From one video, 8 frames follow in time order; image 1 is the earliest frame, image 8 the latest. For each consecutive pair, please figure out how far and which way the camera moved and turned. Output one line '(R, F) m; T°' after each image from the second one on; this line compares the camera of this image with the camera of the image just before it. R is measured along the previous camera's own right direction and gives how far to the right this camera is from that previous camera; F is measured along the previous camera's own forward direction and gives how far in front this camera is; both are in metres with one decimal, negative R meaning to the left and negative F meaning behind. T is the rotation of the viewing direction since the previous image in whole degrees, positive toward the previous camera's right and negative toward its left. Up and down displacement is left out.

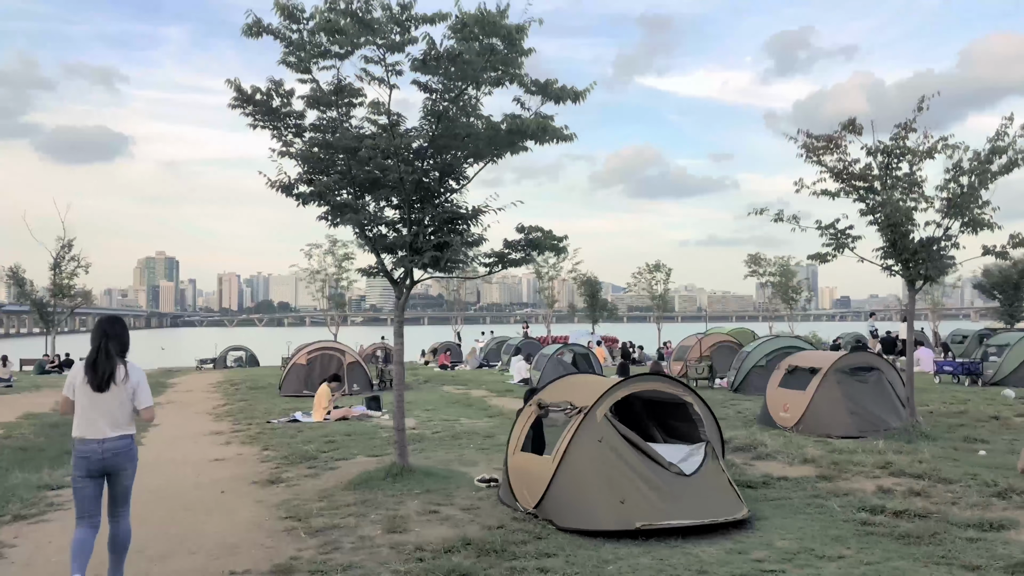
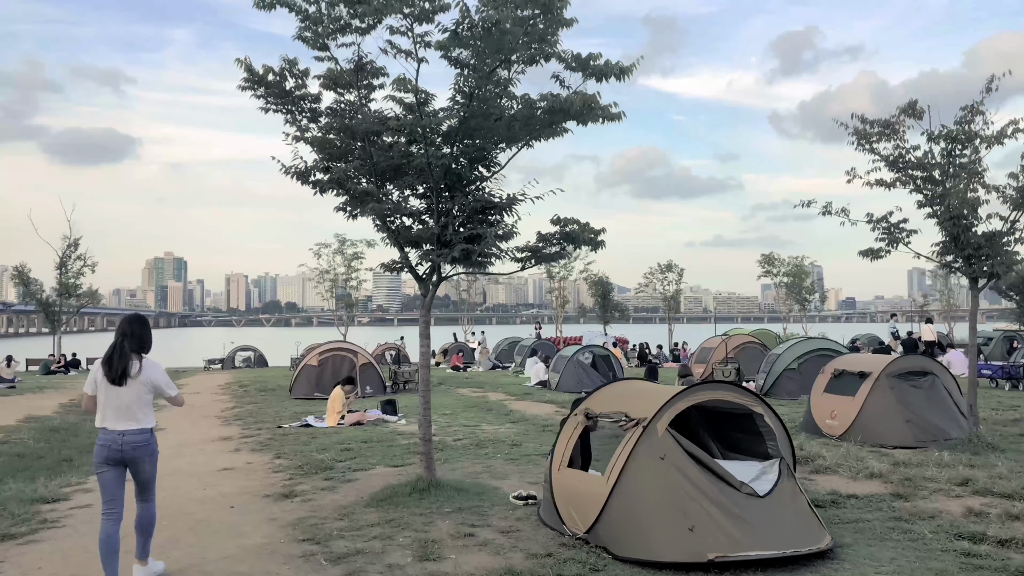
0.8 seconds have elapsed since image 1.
(-0.3, +0.8) m; 0°
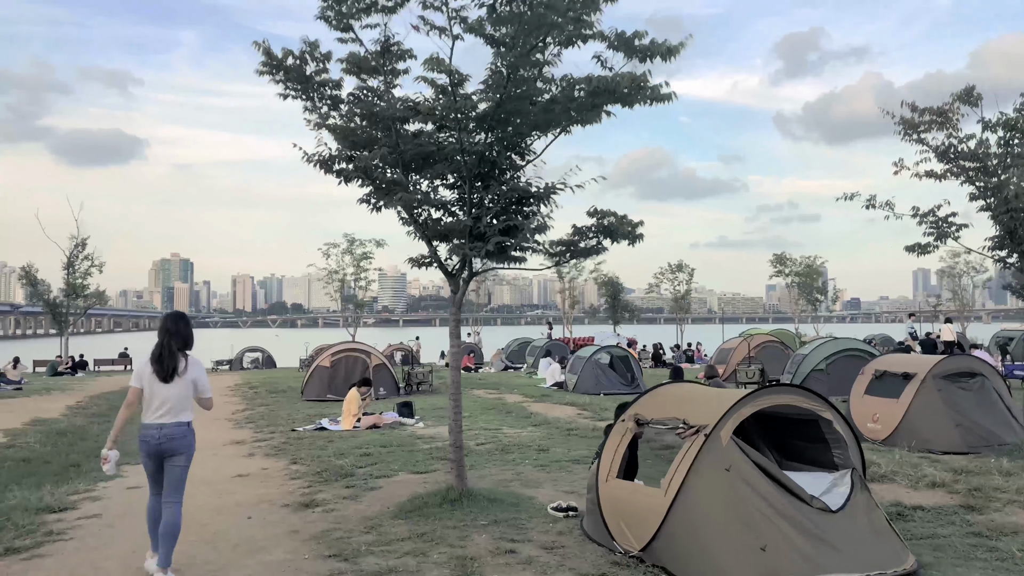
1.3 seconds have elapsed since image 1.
(-0.3, +0.5) m; 0°
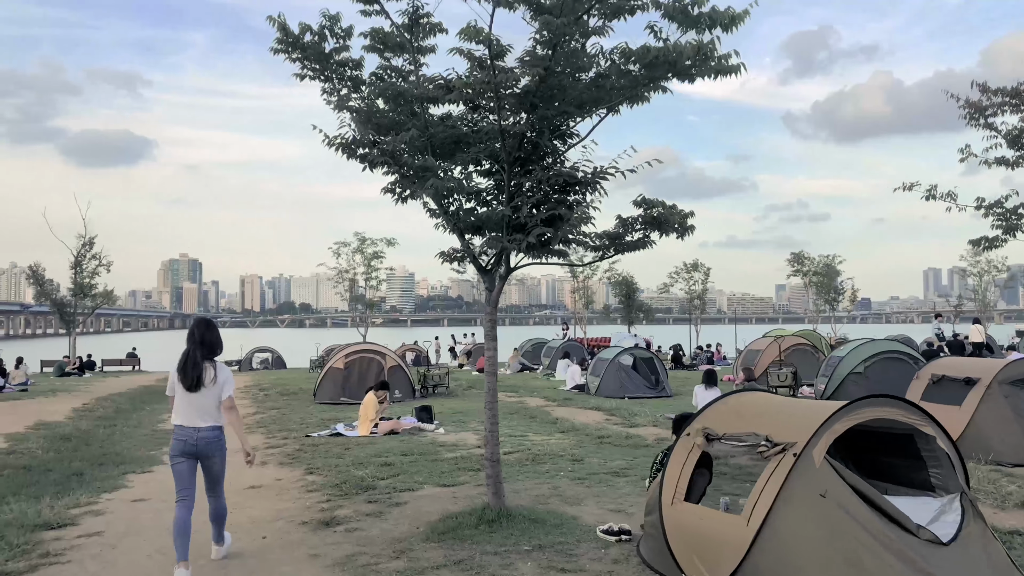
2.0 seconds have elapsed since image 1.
(-0.3, +0.7) m; -1°
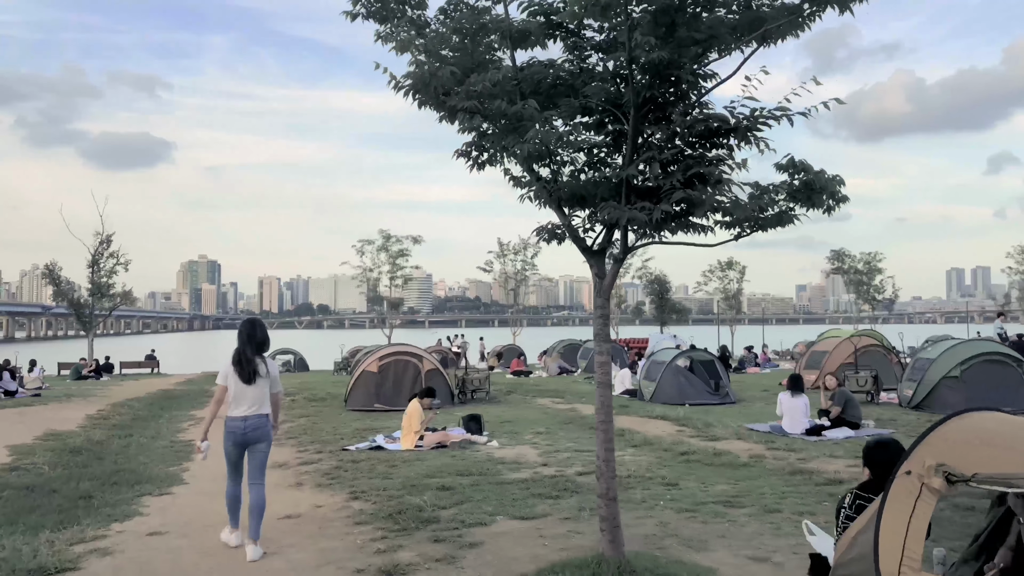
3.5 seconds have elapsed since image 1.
(-0.7, +1.6) m; -1°
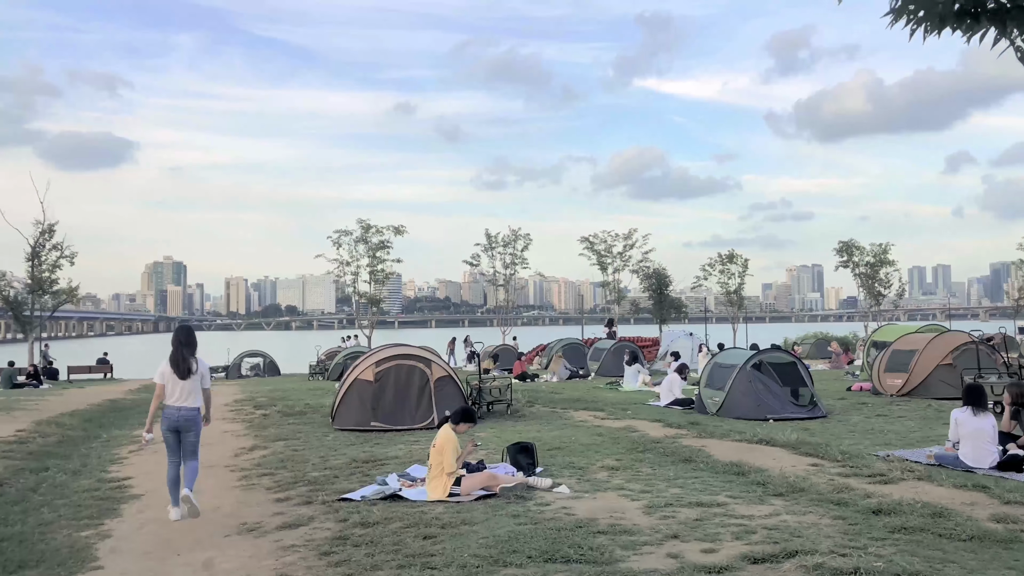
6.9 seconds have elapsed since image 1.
(-1.1, +3.8) m; +2°
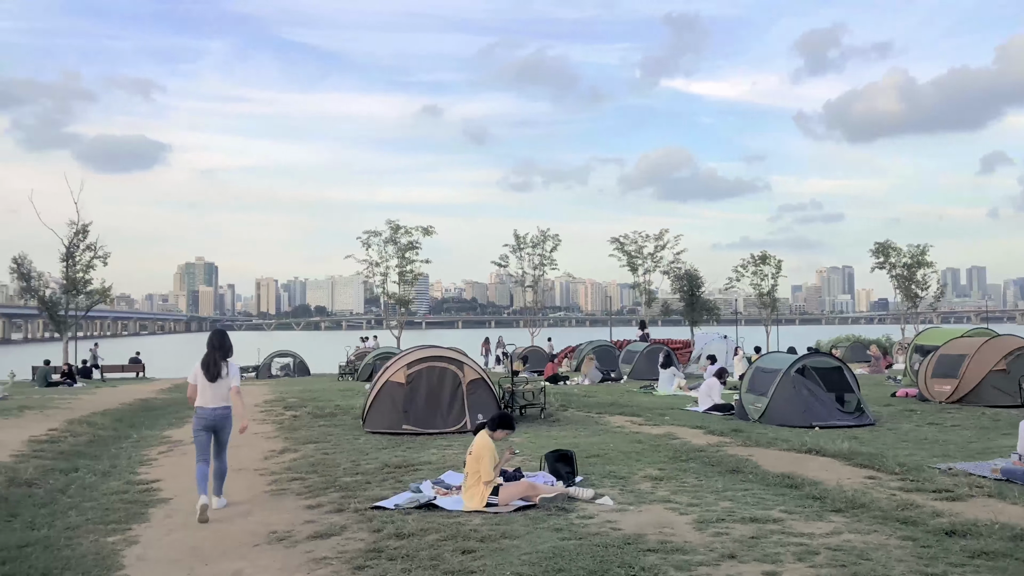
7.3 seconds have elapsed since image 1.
(-0.1, +0.4) m; -2°
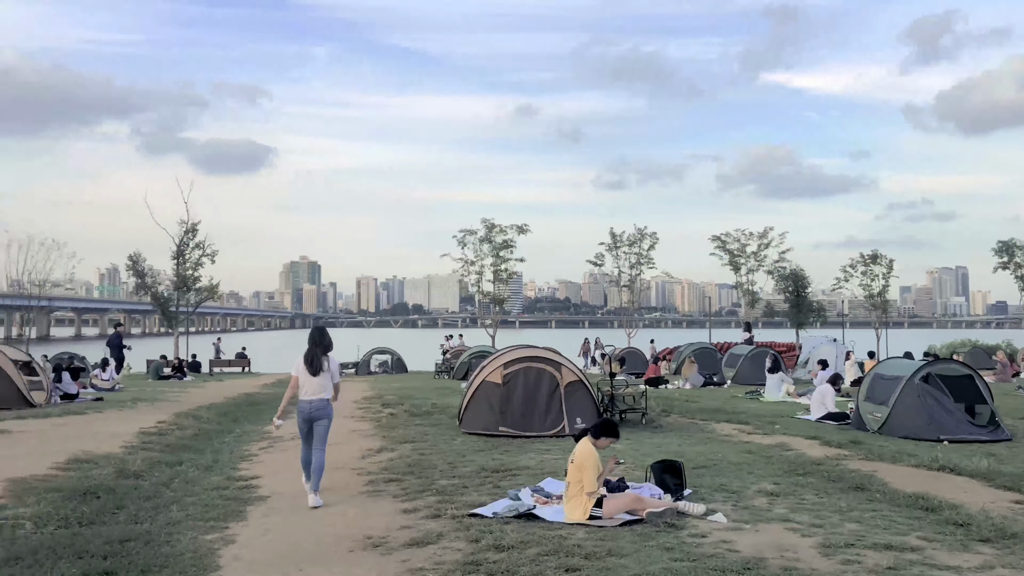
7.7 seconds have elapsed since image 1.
(-0.1, +0.4) m; -7°
